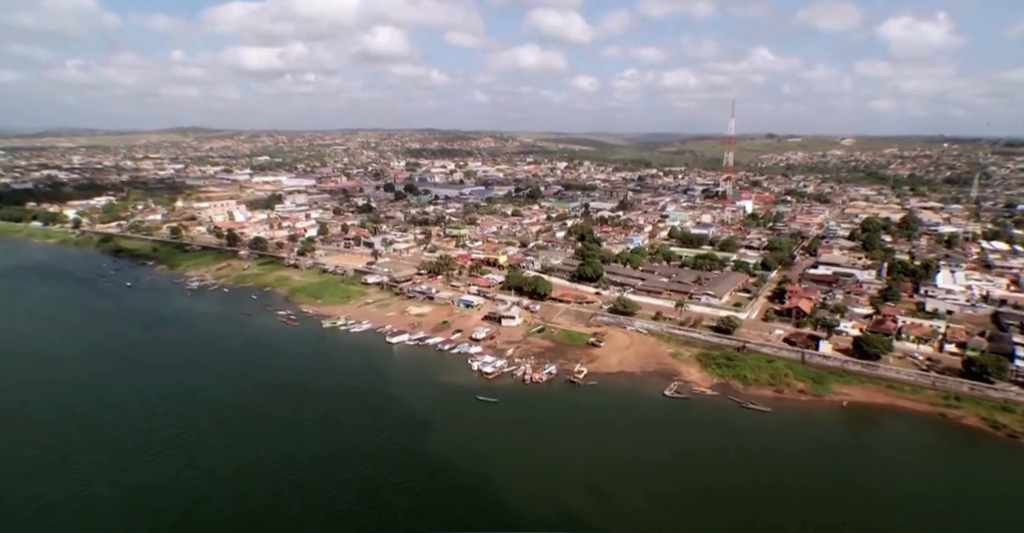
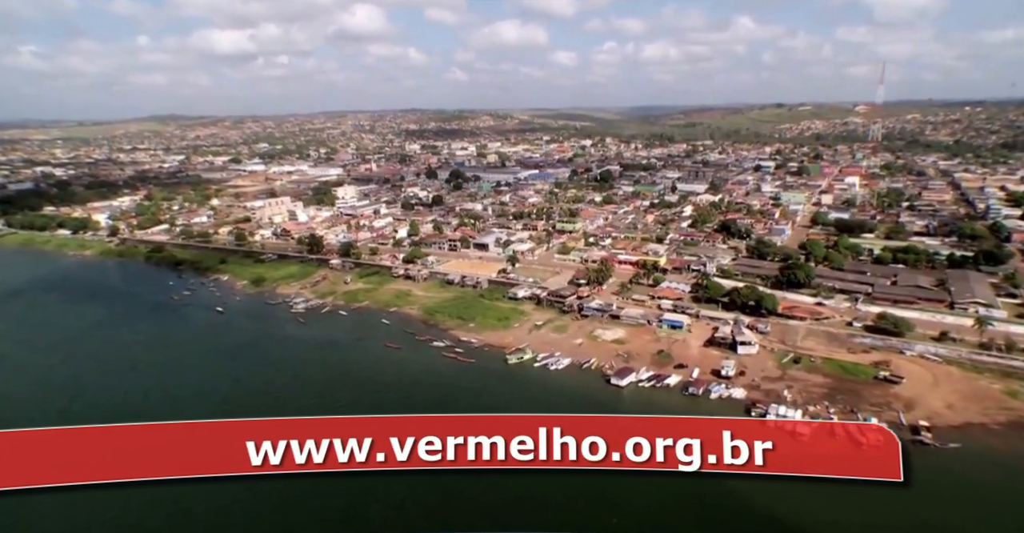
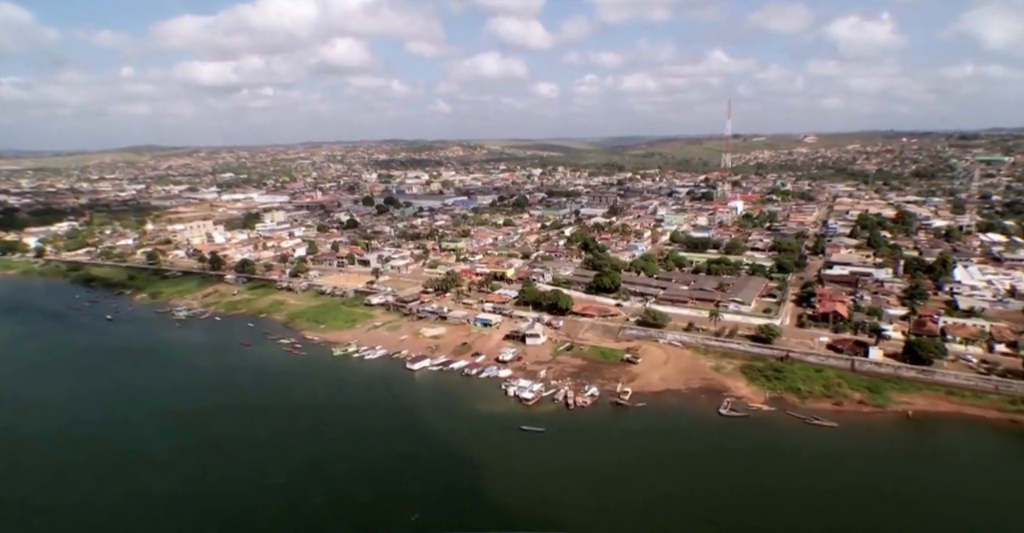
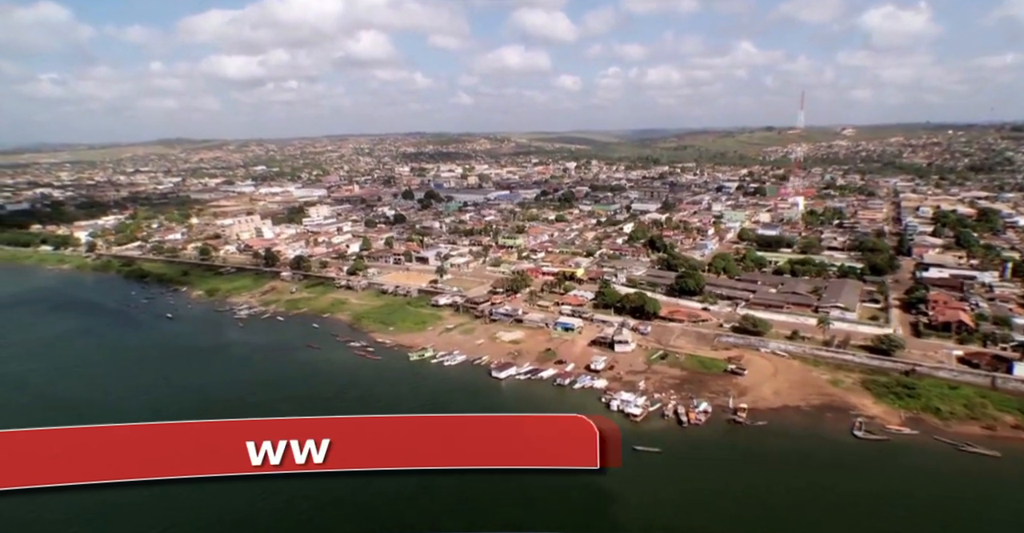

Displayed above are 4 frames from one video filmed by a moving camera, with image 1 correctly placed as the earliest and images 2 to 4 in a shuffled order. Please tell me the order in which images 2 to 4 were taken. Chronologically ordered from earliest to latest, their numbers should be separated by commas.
3, 4, 2
